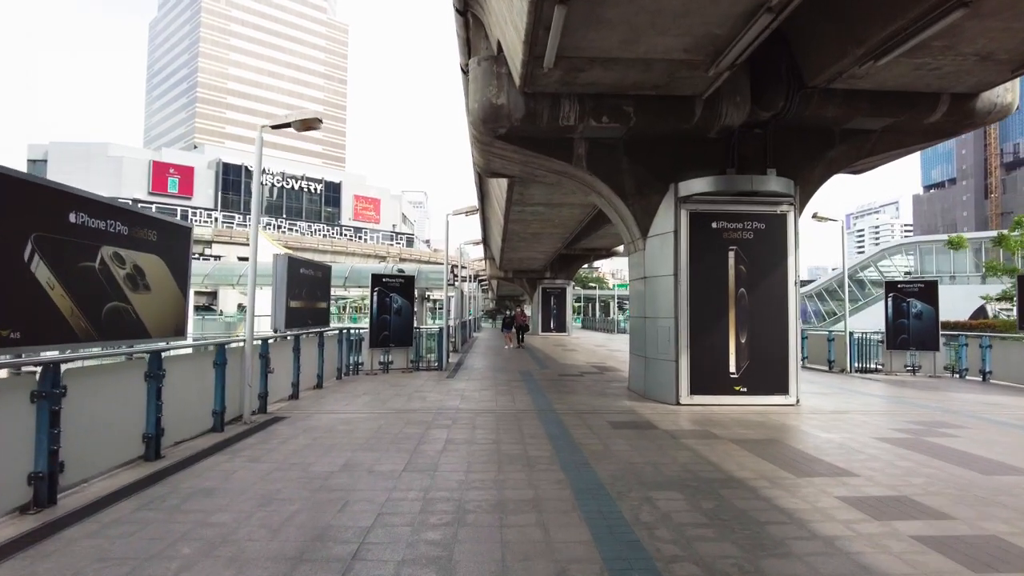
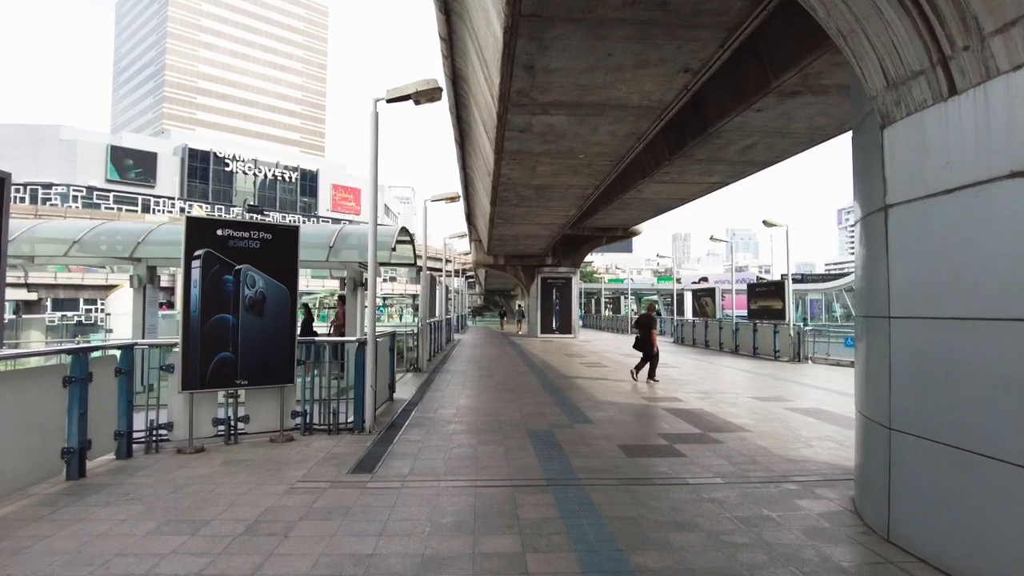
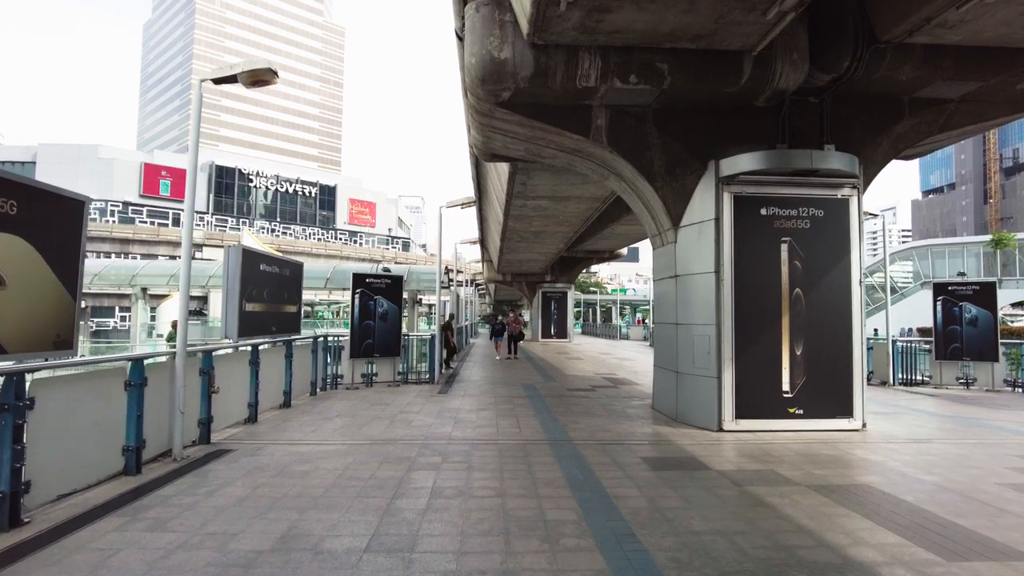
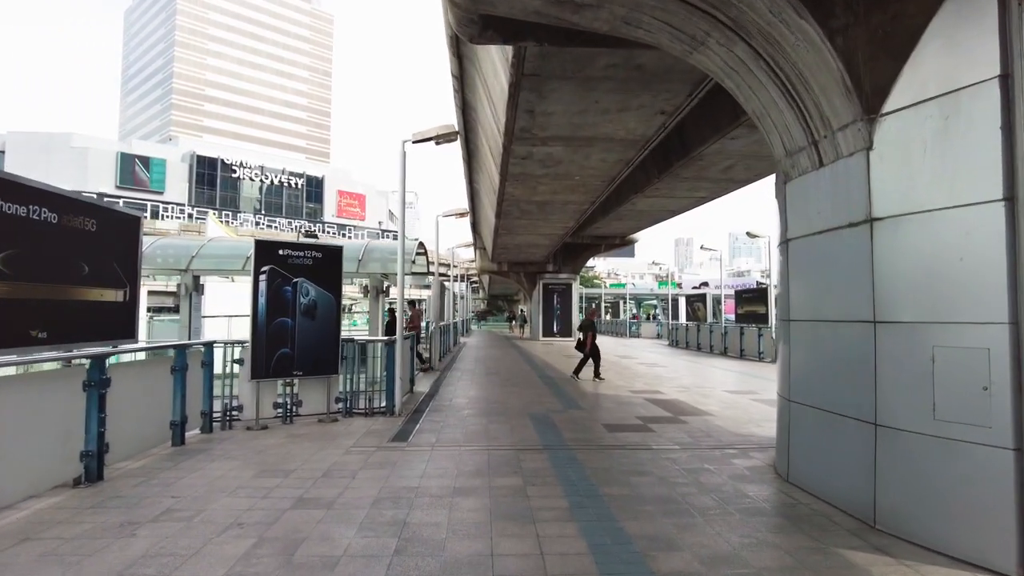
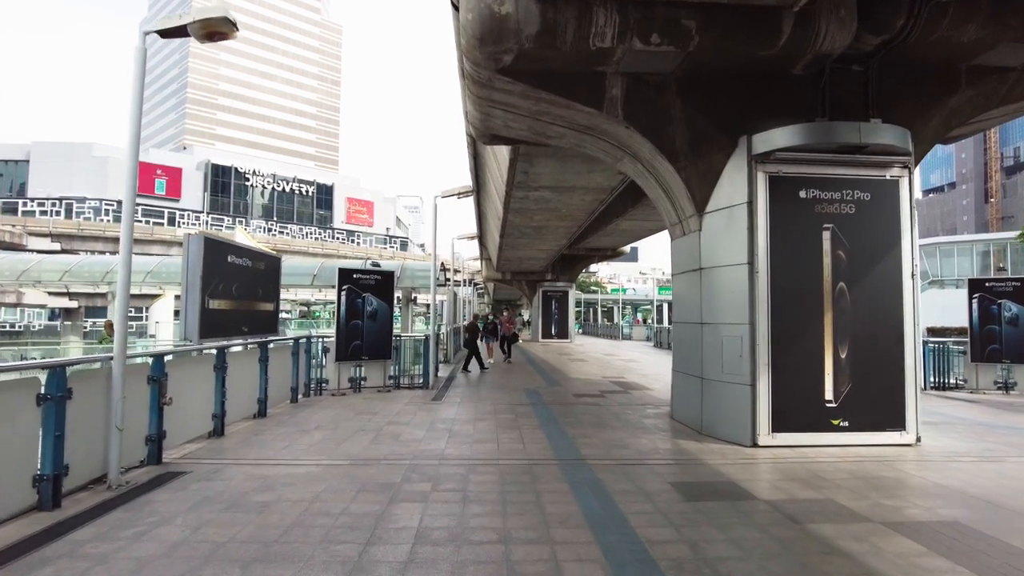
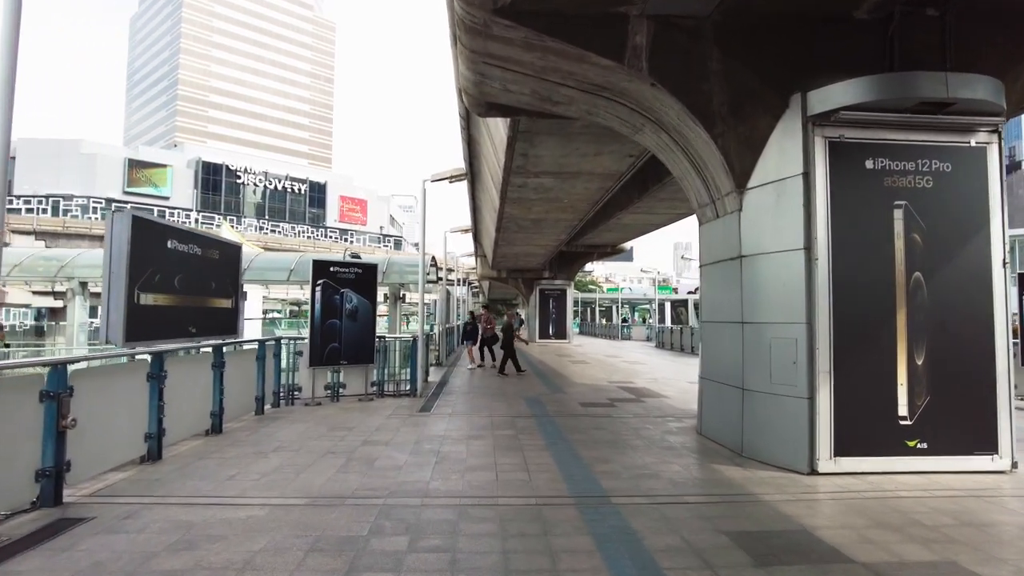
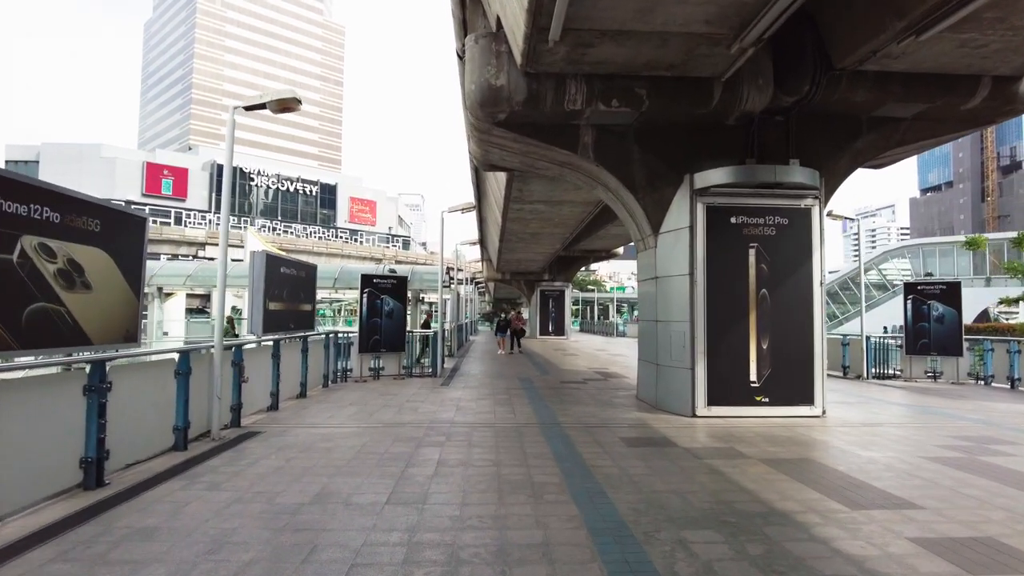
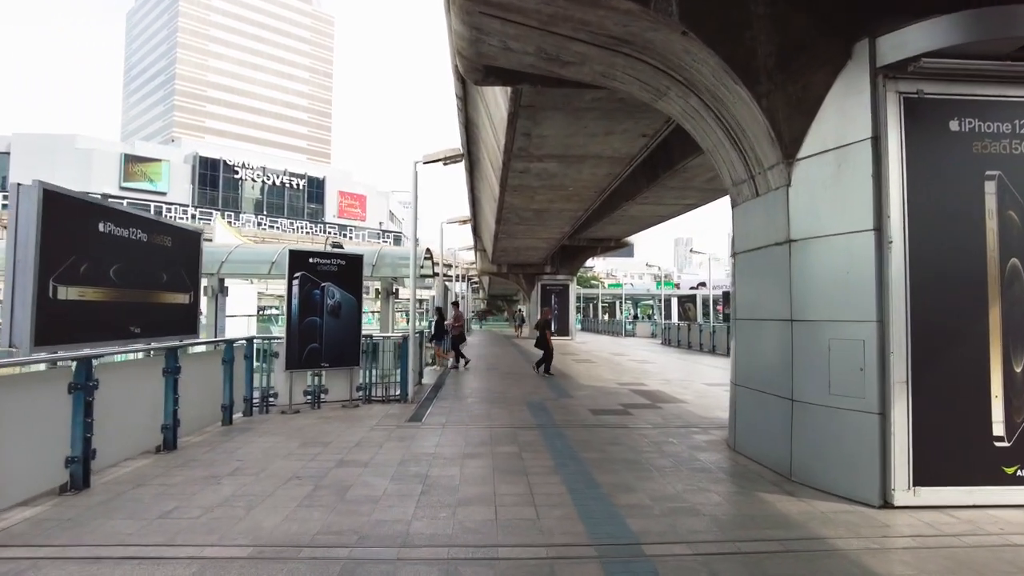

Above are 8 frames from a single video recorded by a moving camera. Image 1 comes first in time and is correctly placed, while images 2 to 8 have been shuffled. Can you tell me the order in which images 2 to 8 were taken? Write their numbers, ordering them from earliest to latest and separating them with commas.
7, 3, 5, 6, 8, 4, 2
